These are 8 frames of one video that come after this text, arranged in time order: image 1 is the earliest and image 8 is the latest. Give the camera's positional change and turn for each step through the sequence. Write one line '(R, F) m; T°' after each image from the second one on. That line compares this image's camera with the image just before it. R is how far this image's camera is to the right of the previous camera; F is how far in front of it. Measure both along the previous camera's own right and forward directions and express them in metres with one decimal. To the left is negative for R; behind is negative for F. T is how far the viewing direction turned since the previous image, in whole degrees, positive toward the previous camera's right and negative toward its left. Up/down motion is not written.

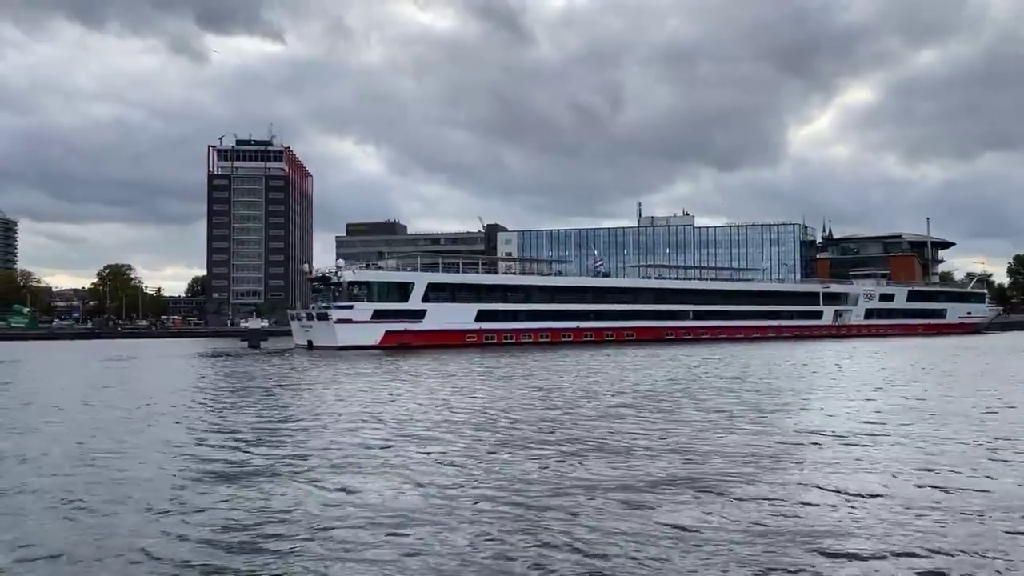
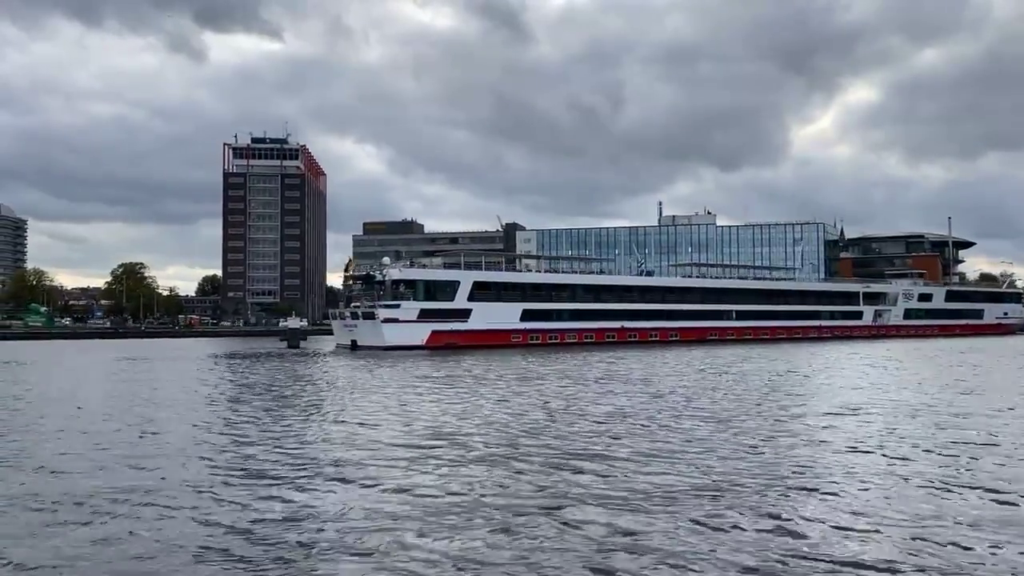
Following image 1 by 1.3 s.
(-2.0, +1.0) m; 0°
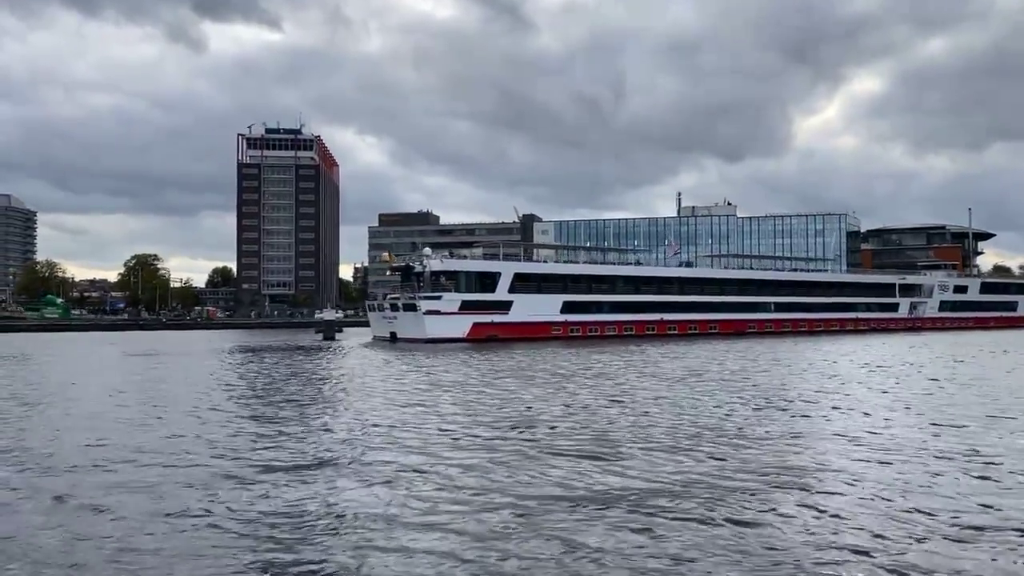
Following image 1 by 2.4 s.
(-1.7, +0.9) m; 0°
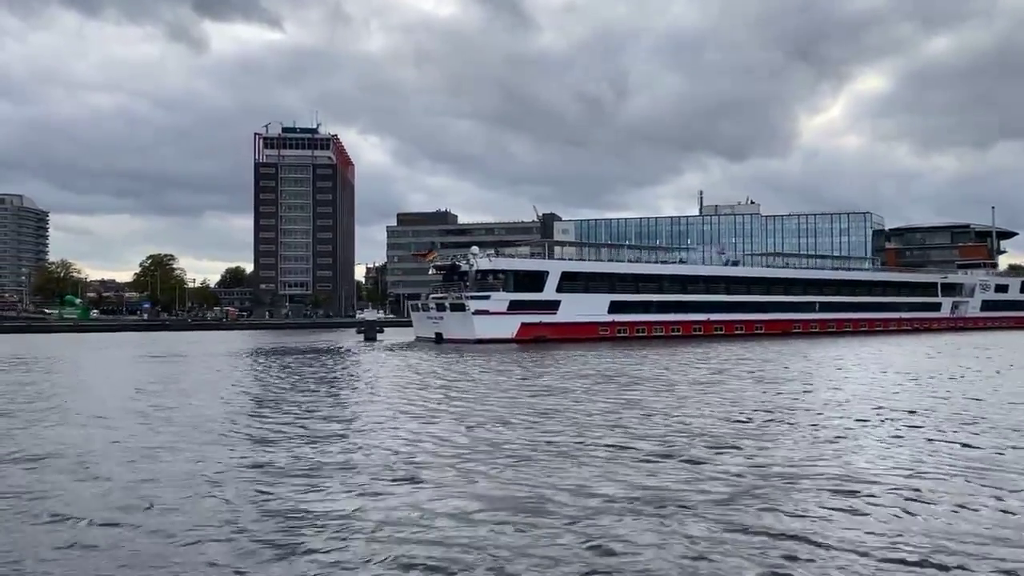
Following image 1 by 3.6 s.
(-1.8, +1.0) m; 0°
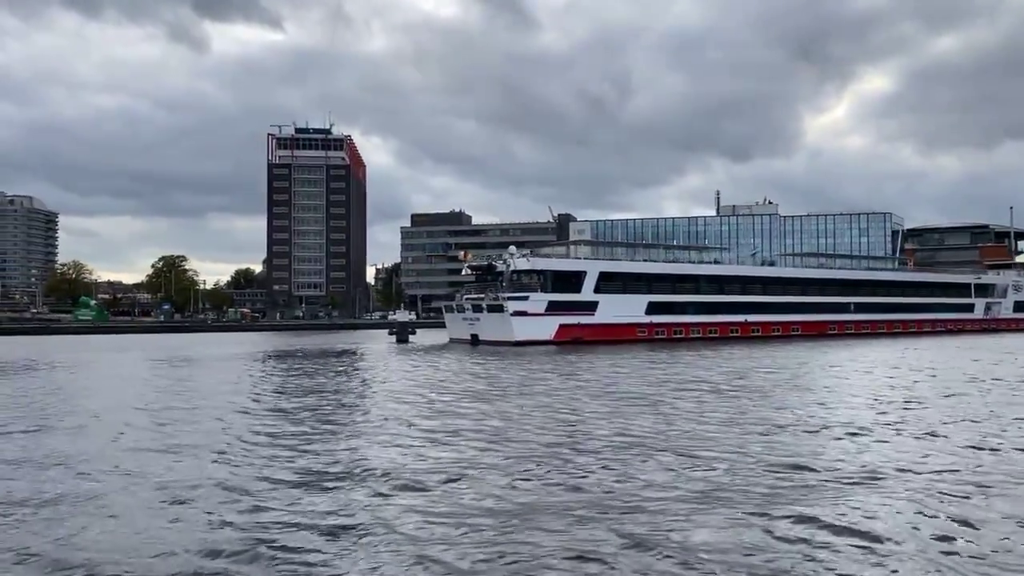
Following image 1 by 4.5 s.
(-1.4, +0.7) m; 0°
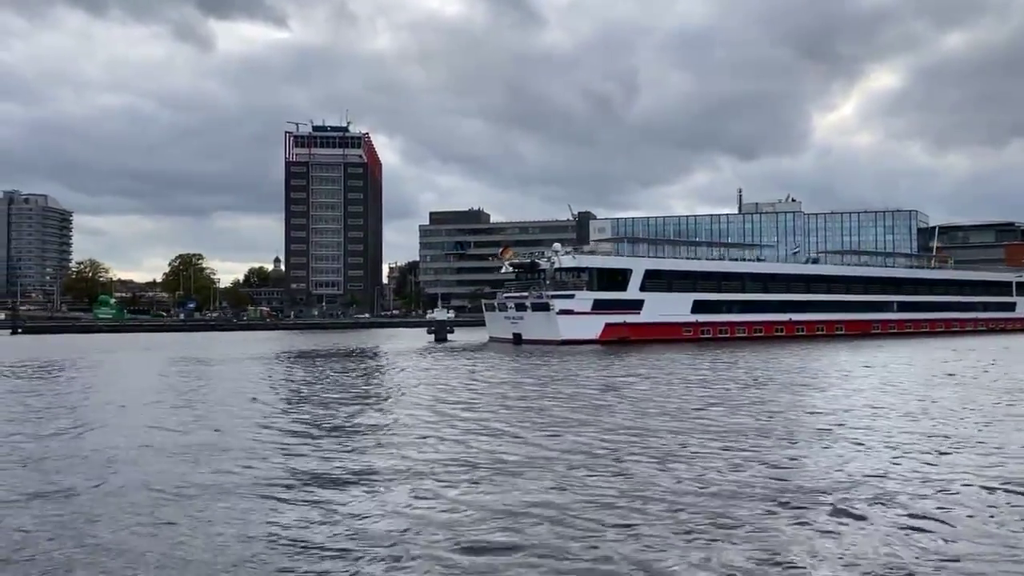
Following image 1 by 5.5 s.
(-1.4, +0.8) m; -1°
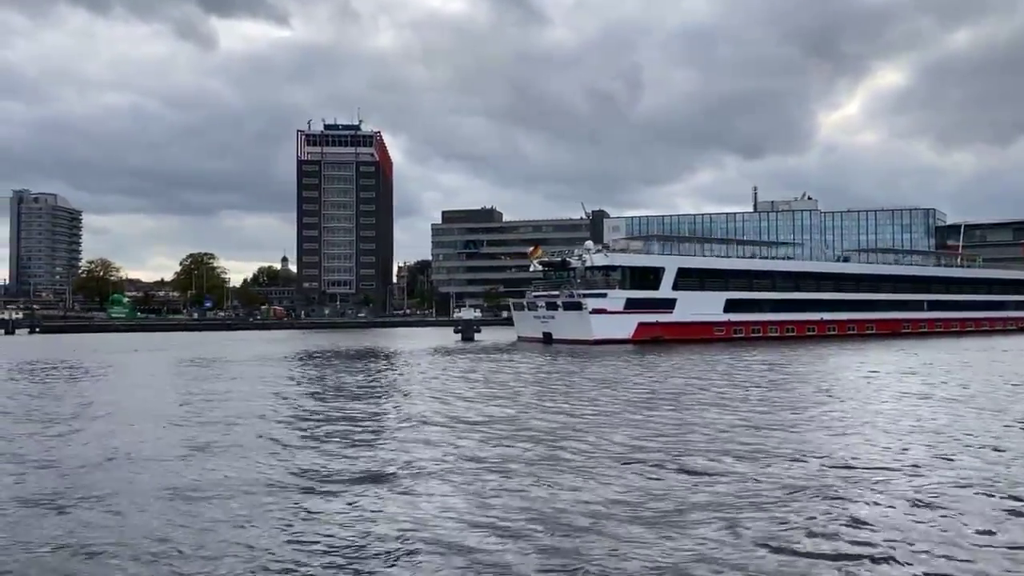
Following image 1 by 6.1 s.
(-1.0, +0.6) m; 0°
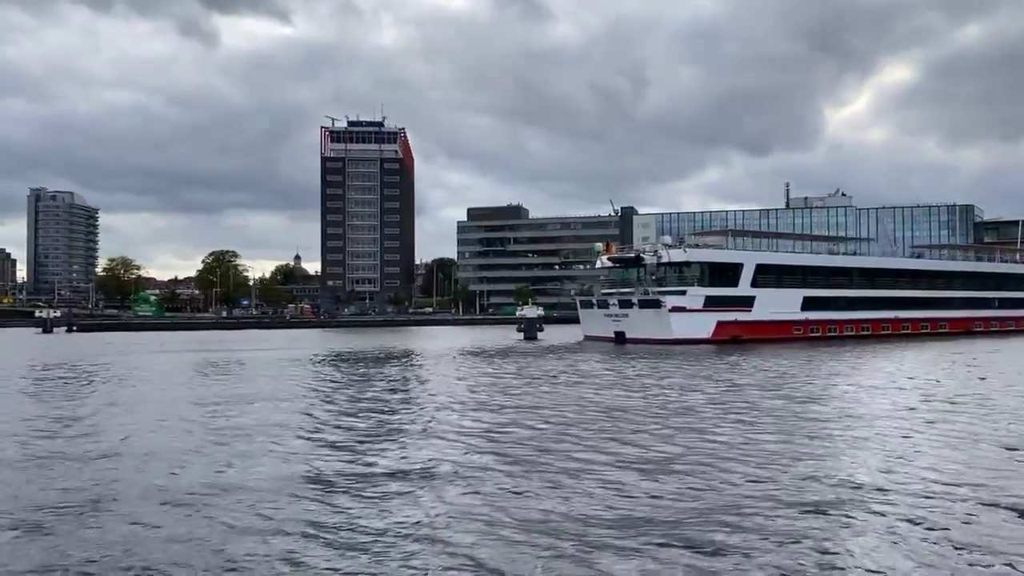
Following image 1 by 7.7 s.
(-2.4, +1.4) m; -1°
